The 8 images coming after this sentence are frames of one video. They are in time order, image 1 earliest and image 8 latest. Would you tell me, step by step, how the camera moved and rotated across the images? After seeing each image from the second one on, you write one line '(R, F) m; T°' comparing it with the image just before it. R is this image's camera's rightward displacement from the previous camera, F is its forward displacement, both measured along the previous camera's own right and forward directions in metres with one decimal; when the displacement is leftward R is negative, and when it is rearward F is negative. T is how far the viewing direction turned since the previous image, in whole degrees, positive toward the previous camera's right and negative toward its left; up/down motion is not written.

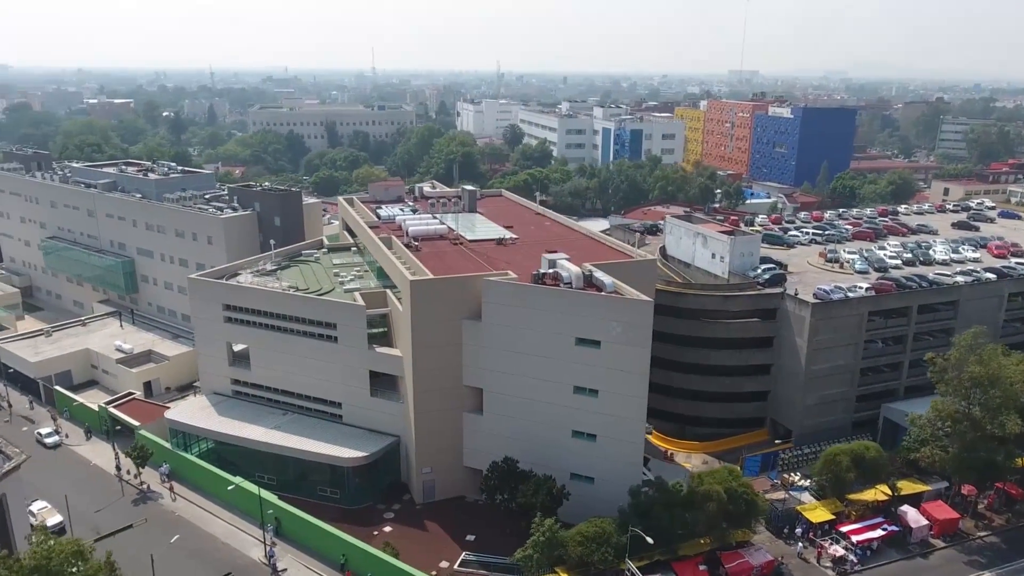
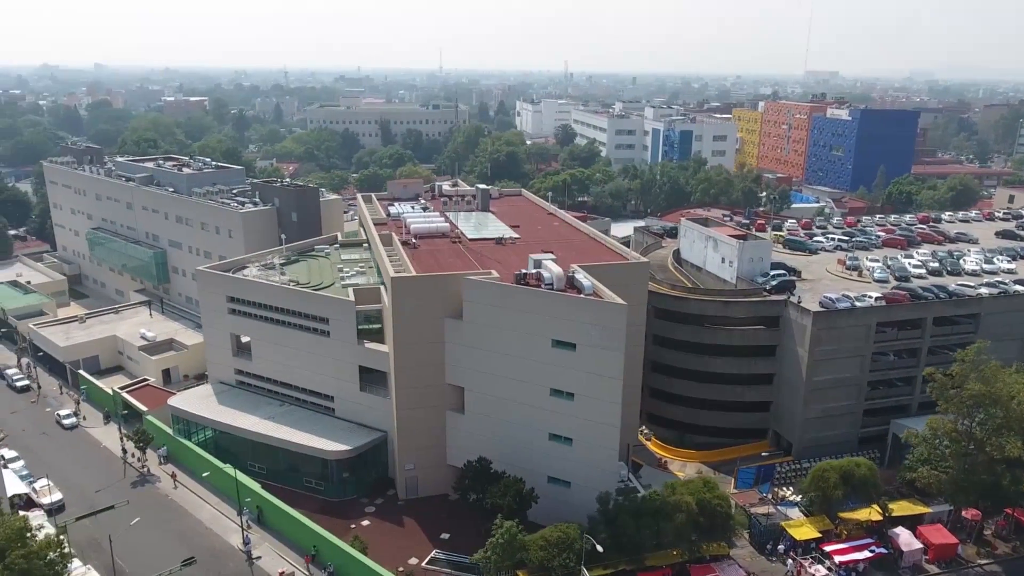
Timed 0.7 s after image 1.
(+4.3, +0.4) m; -5°
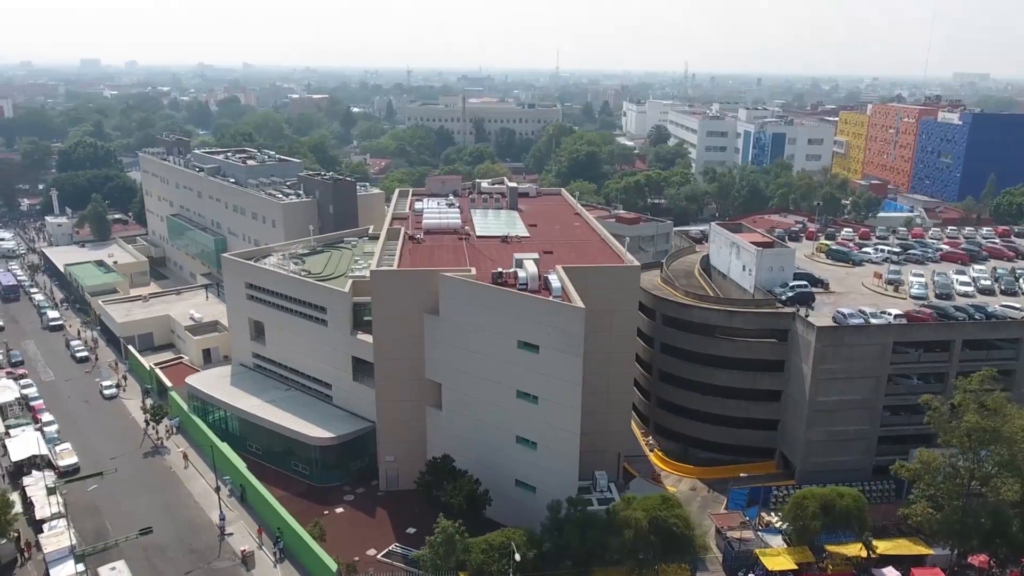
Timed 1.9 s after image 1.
(+6.9, +1.0) m; -9°
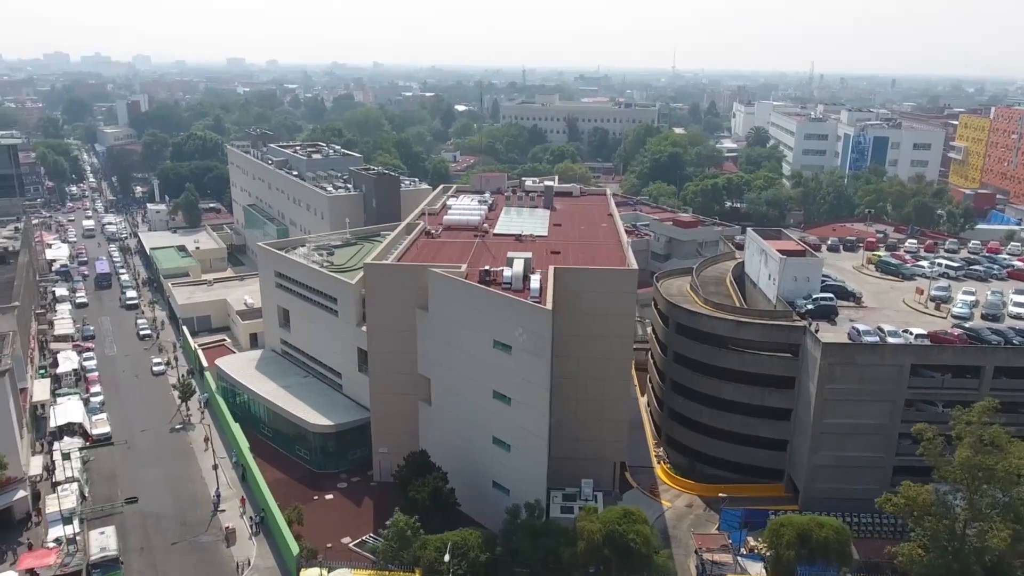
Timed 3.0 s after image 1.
(+6.2, +1.0) m; -9°
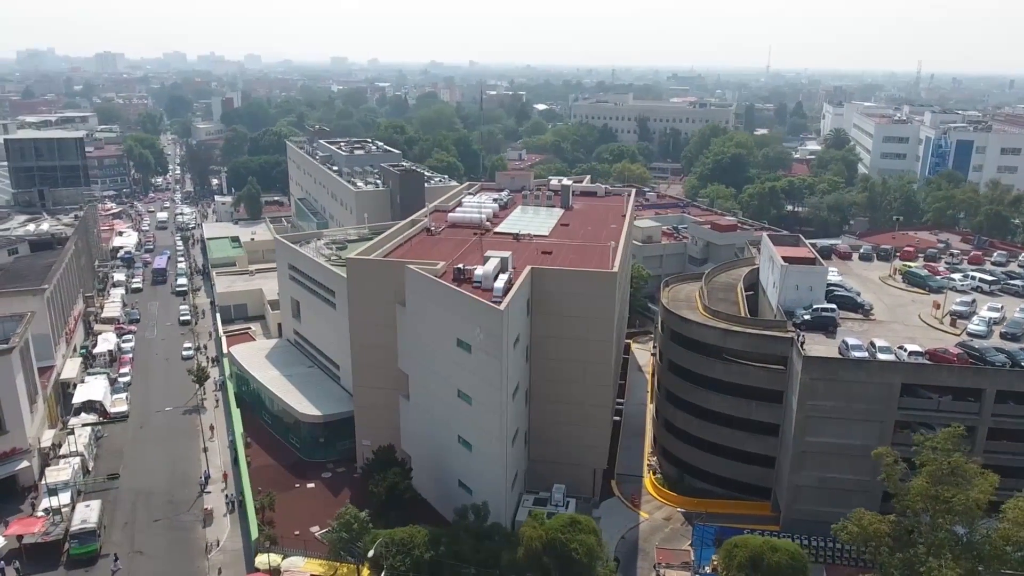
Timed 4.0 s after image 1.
(+5.6, +0.8) m; -7°
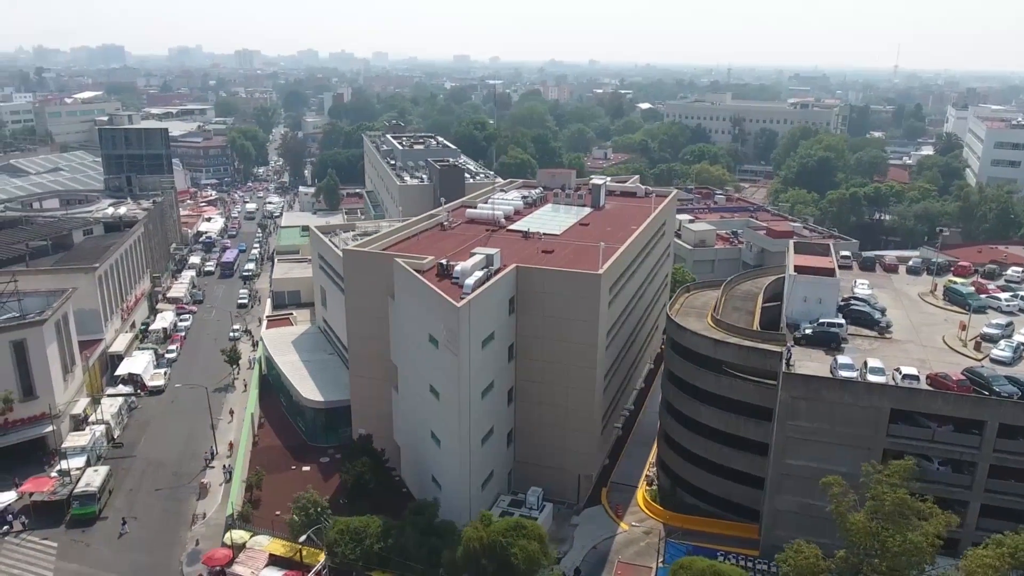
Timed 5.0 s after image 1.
(+6.1, +0.9) m; -8°
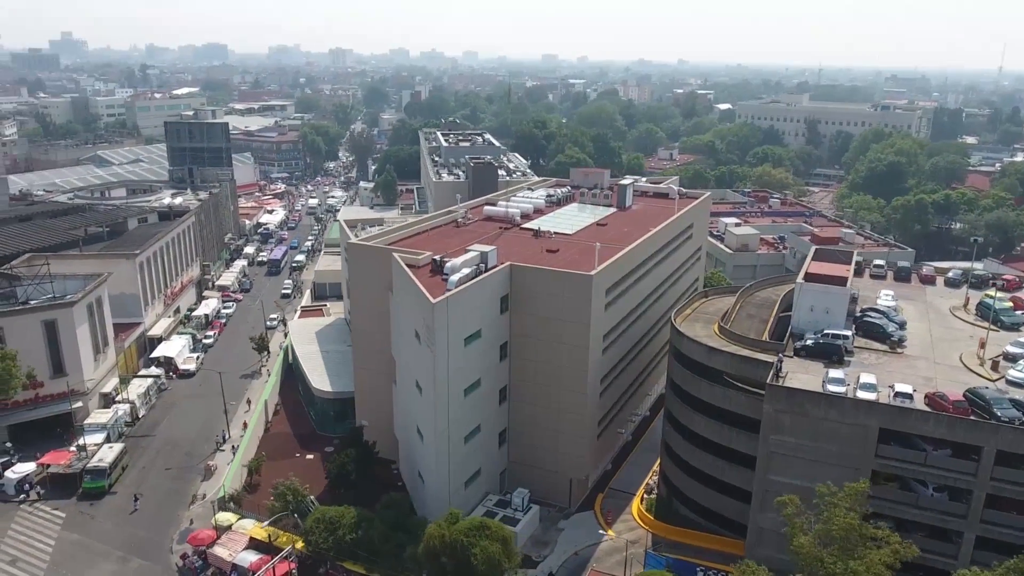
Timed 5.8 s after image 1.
(+4.2, +0.6) m; -6°
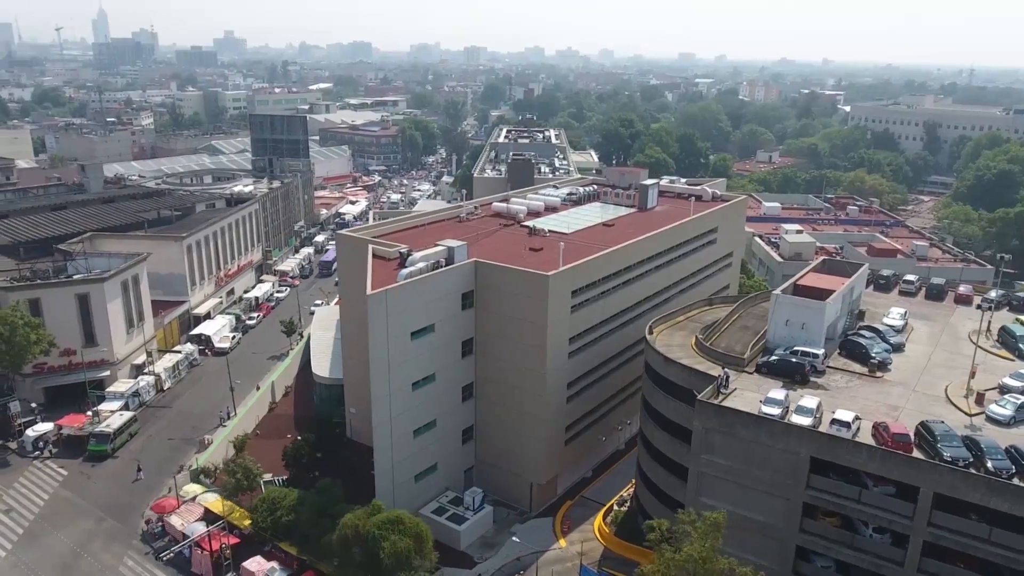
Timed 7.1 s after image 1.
(+7.5, +1.2) m; -9°
